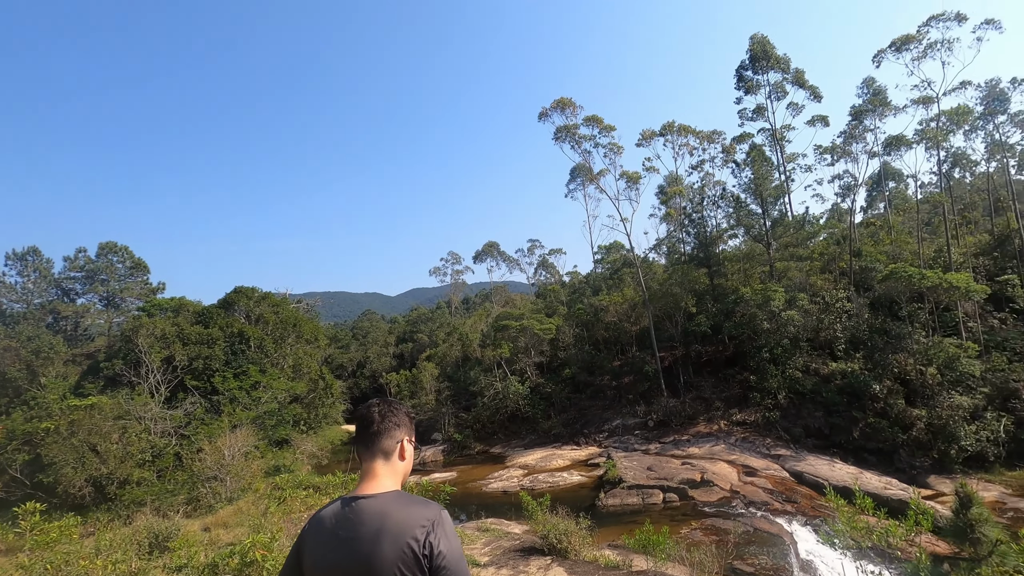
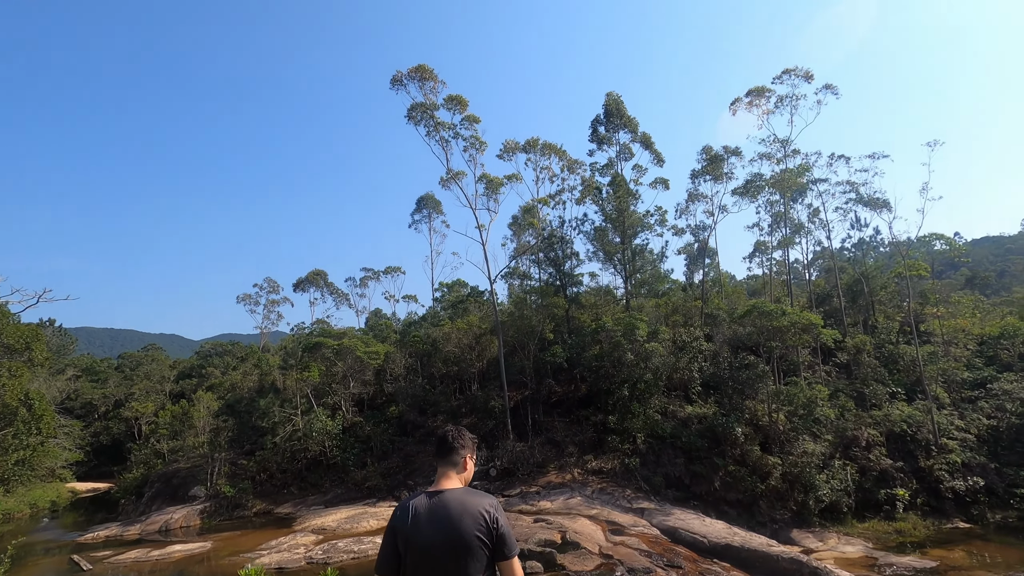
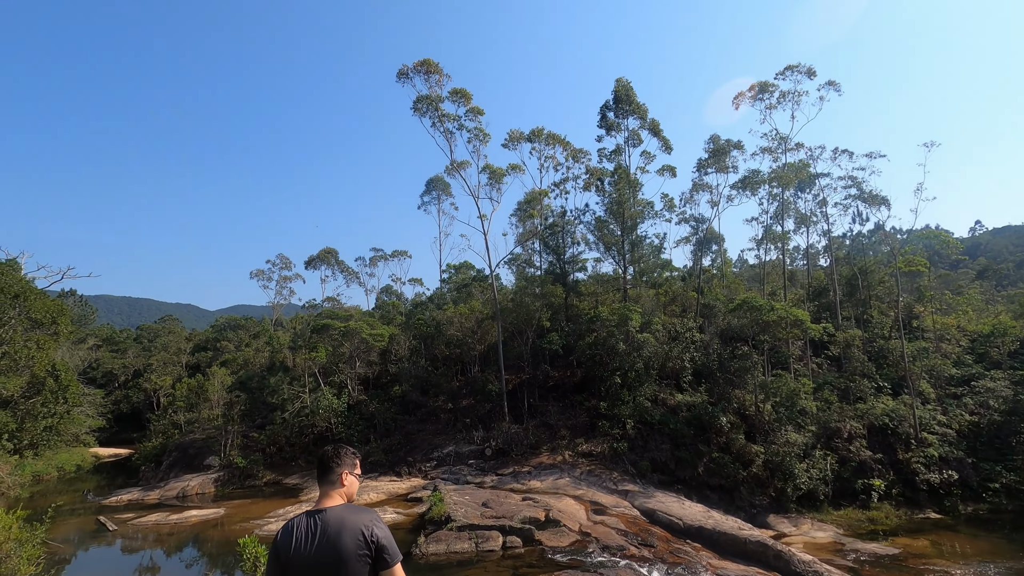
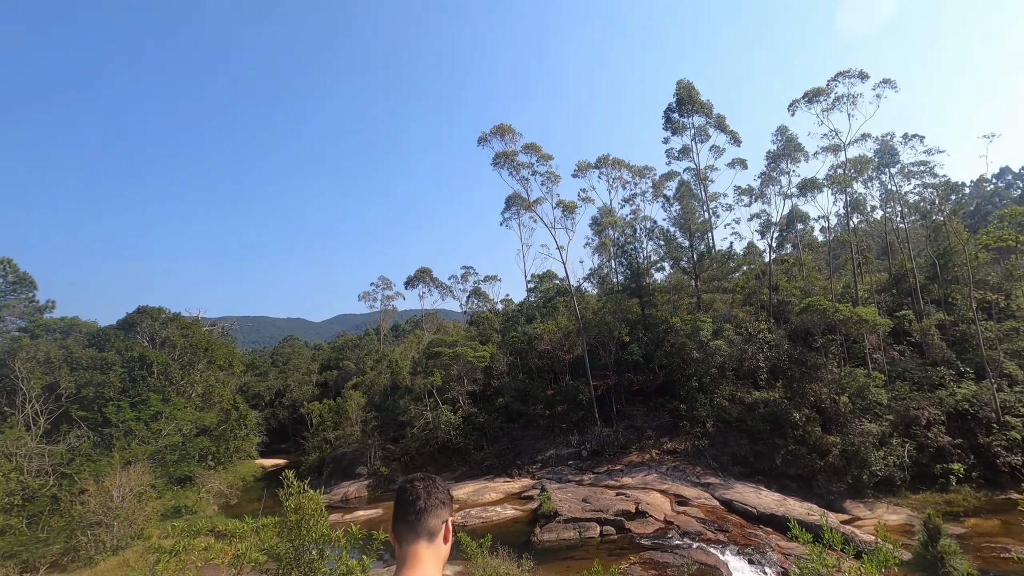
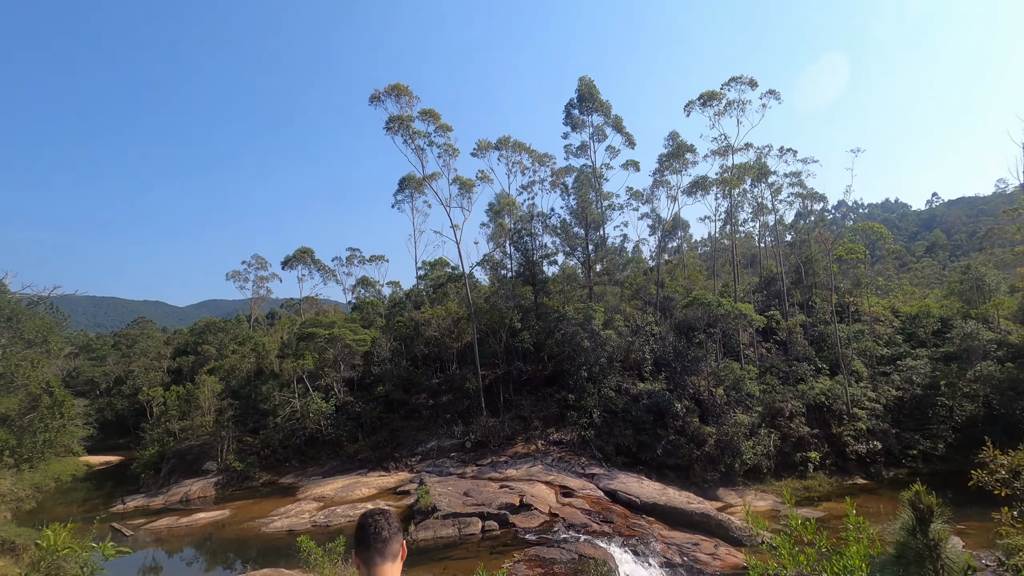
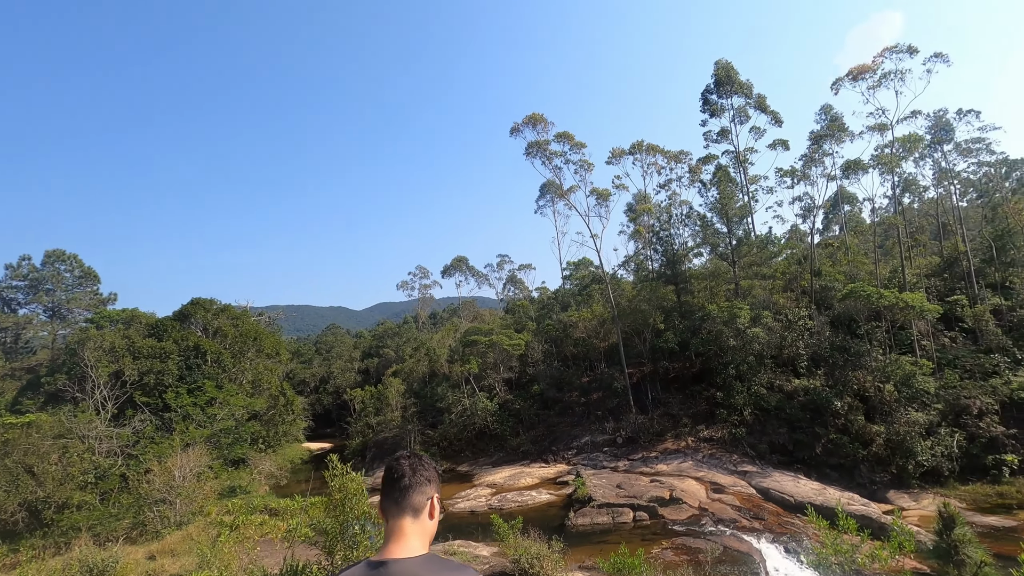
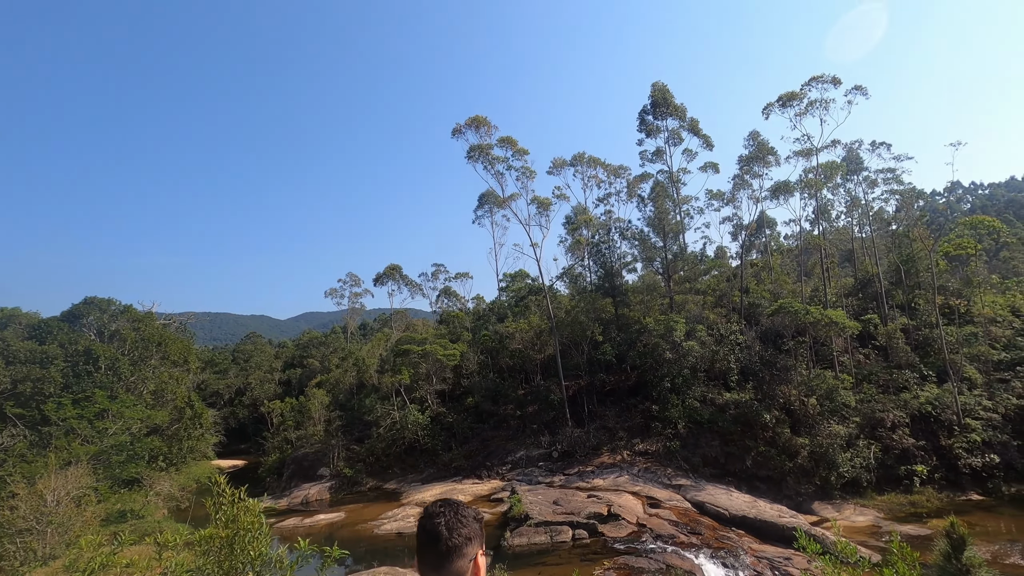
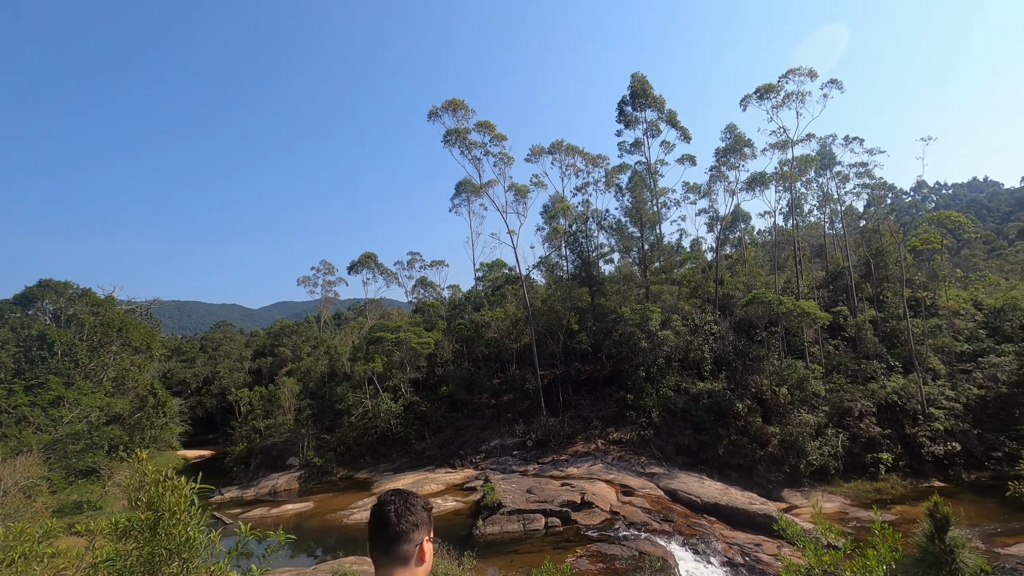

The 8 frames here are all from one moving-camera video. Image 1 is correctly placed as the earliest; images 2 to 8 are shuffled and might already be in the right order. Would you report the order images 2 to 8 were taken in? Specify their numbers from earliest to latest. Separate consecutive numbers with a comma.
6, 4, 7, 8, 5, 3, 2
